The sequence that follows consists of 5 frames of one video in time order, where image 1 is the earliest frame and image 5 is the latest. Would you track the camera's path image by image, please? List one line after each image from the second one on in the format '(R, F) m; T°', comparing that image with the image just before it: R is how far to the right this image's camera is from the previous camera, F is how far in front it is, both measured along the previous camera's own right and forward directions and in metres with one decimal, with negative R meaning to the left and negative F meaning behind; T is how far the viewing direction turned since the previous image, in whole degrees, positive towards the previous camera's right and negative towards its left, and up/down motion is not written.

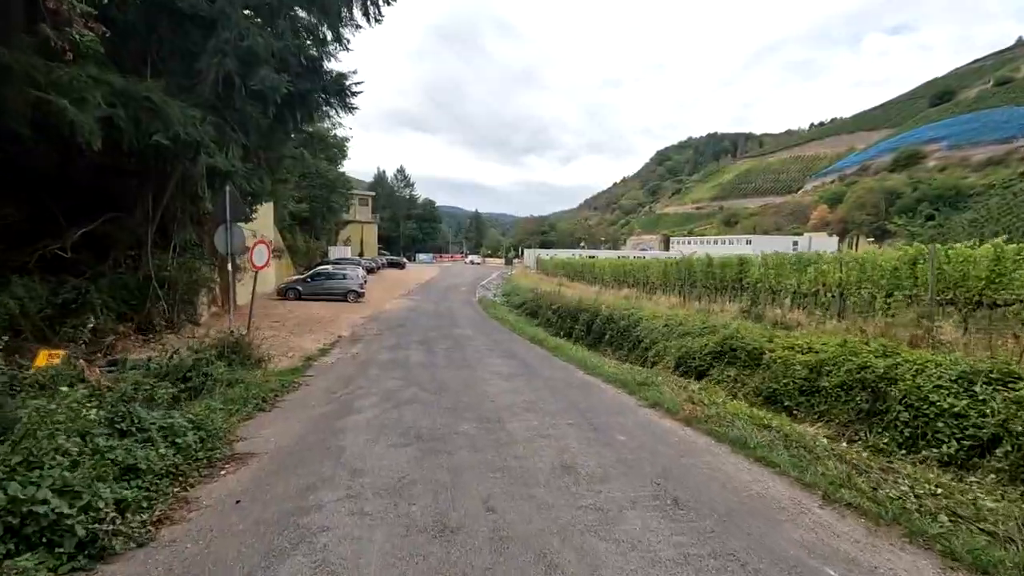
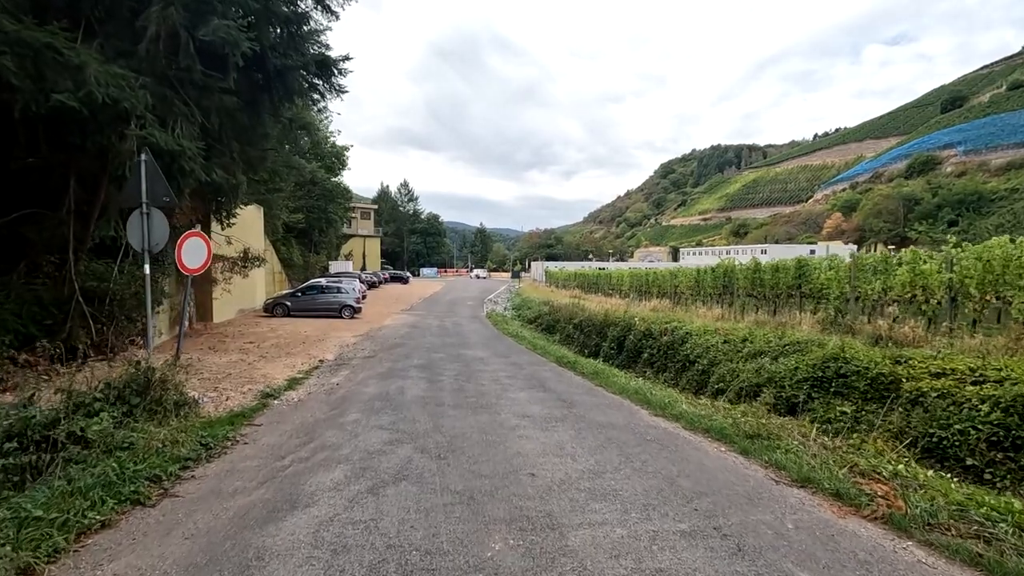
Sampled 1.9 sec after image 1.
(-0.4, +3.0) m; -1°
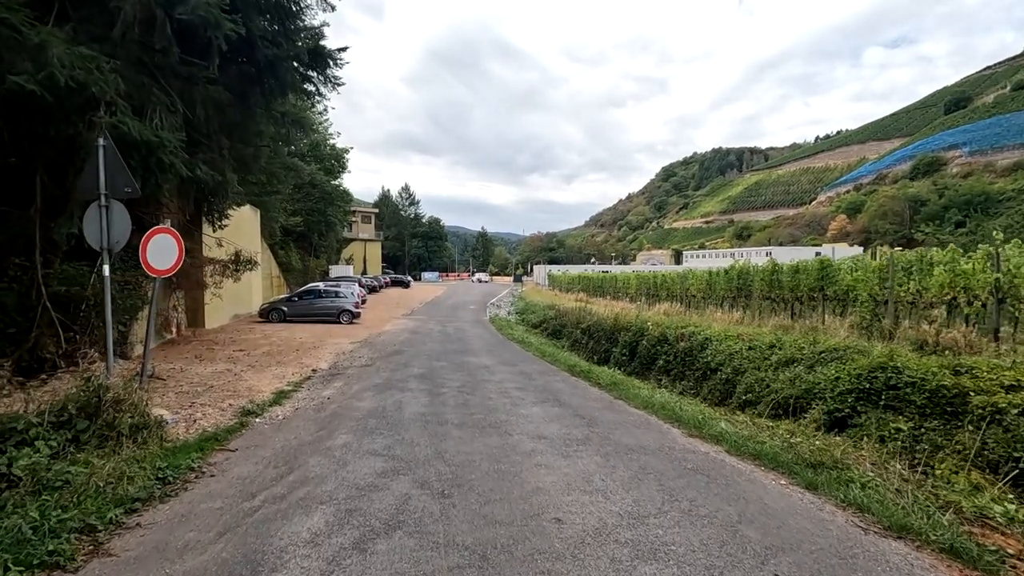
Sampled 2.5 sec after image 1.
(-0.1, +0.9) m; 0°
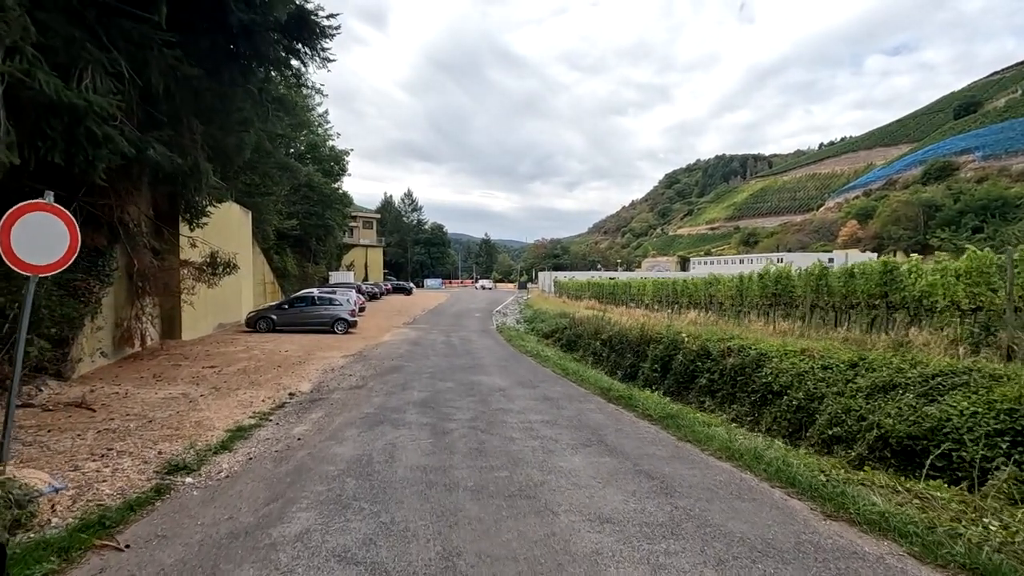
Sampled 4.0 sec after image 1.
(-0.3, +2.1) m; 0°
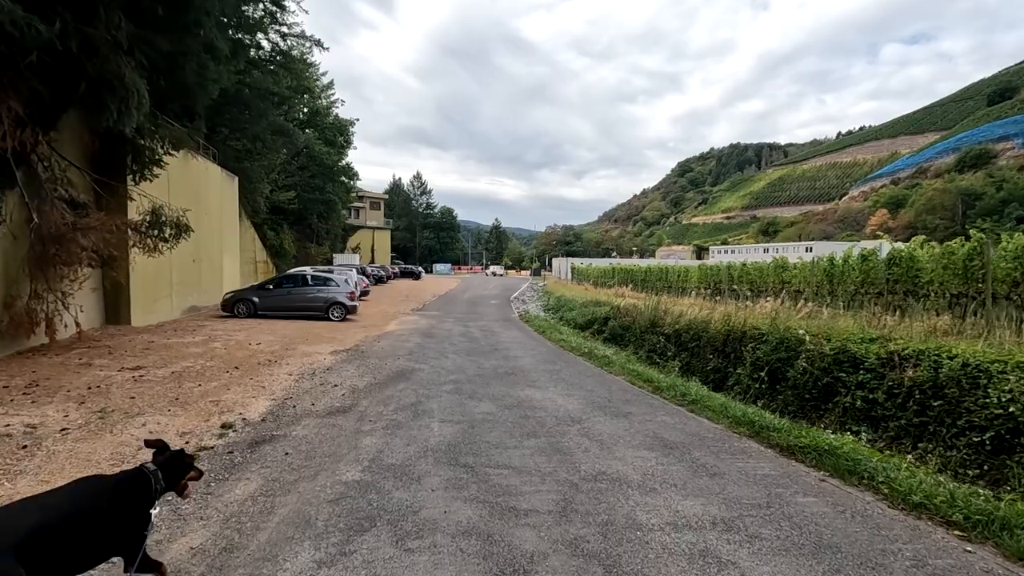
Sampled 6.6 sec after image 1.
(-0.9, +4.0) m; -1°
